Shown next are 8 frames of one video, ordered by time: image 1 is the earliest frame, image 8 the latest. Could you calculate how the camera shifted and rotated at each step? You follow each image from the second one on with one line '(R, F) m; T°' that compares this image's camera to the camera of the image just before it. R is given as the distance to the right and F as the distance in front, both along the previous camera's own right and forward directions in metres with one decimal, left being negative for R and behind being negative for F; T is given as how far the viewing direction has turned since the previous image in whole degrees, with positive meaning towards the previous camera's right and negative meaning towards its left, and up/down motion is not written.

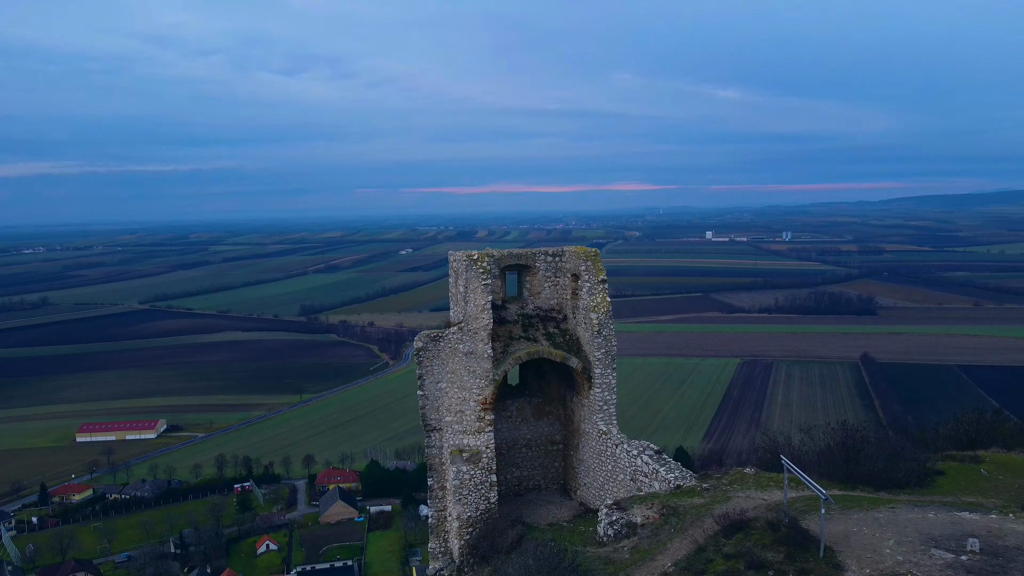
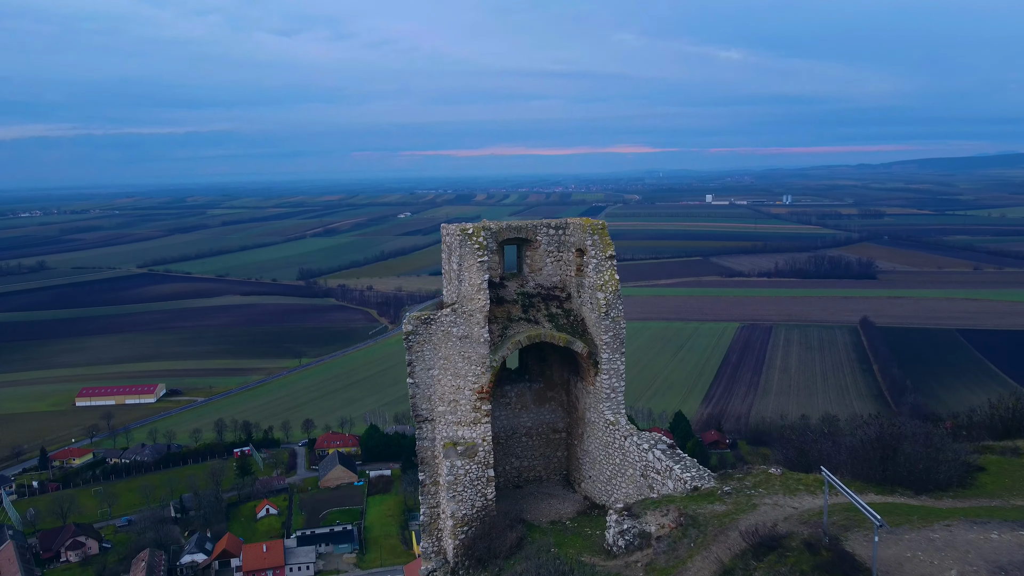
(0.0, +0.8) m; 0°
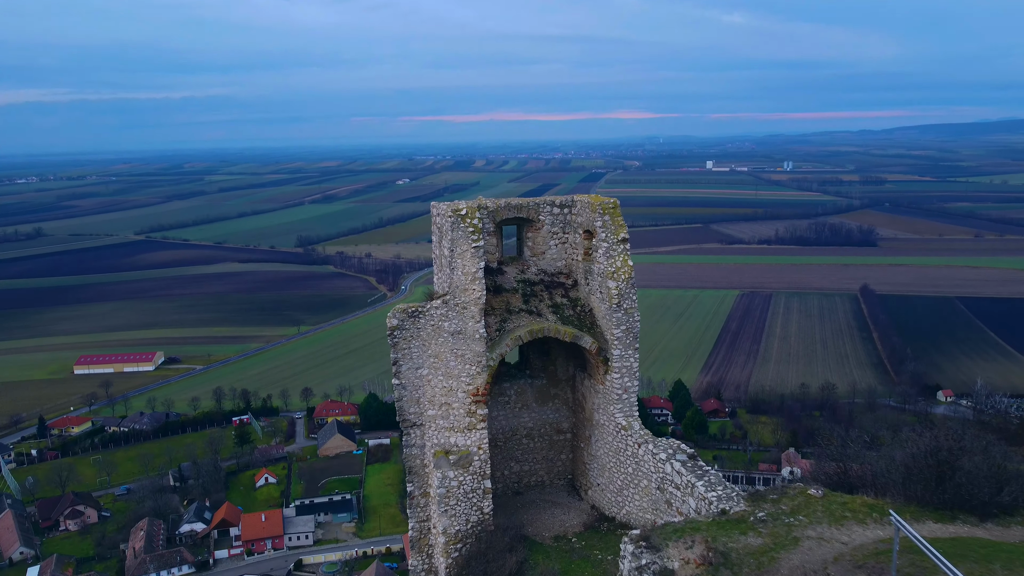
(0.0, +0.9) m; 0°
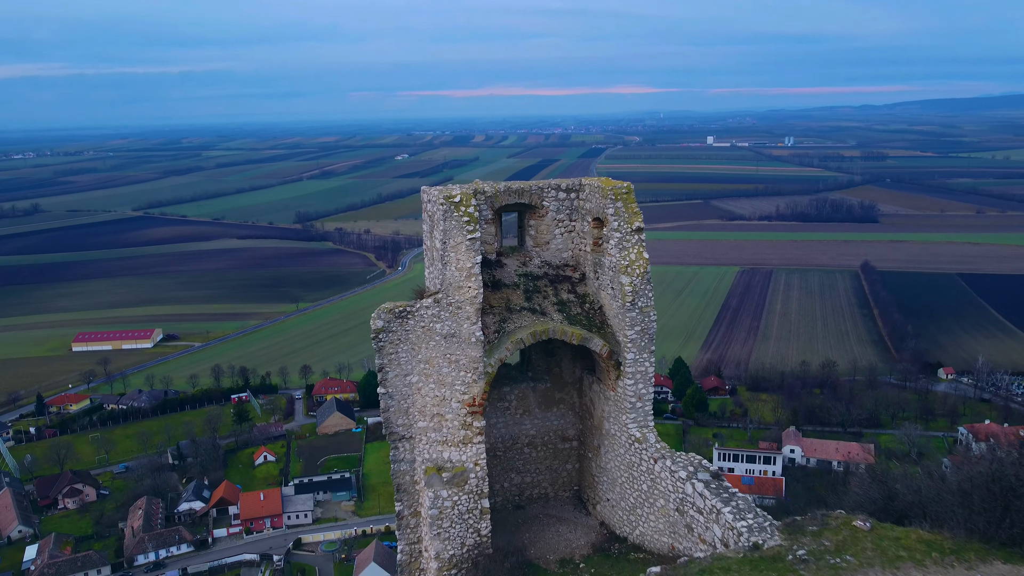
(0.0, +0.8) m; 0°
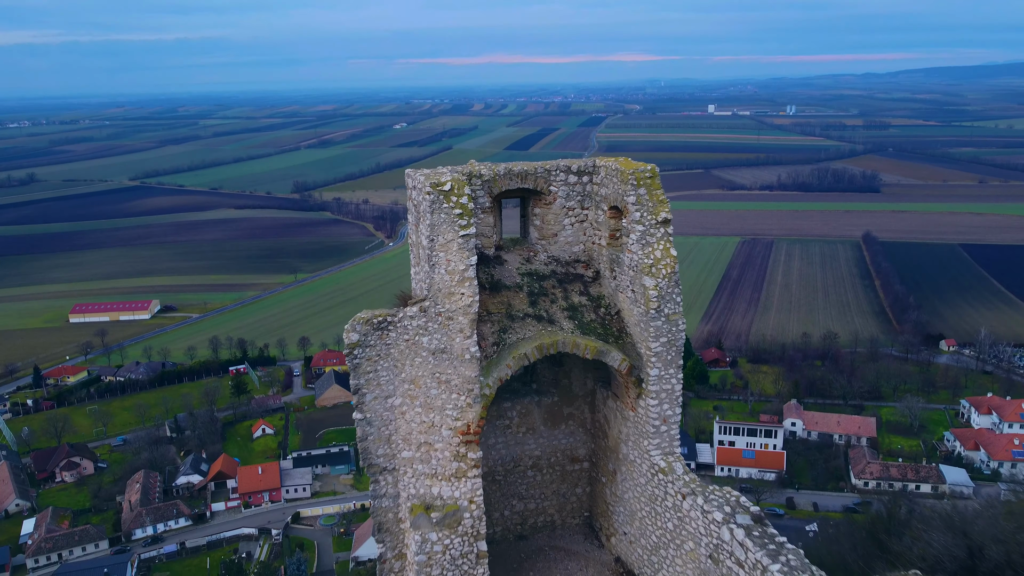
(0.0, +1.0) m; 0°
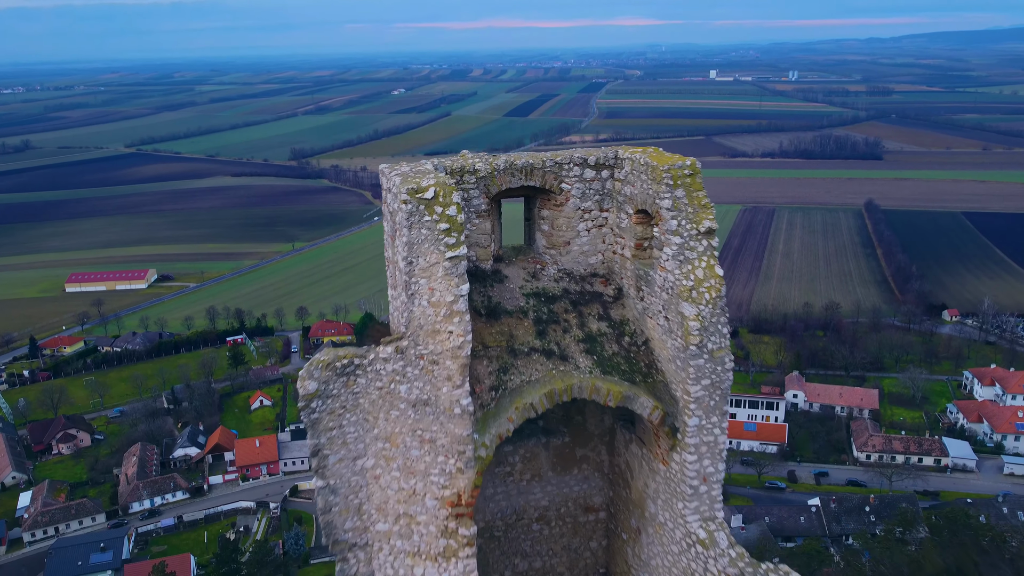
(0.0, +1.1) m; 0°
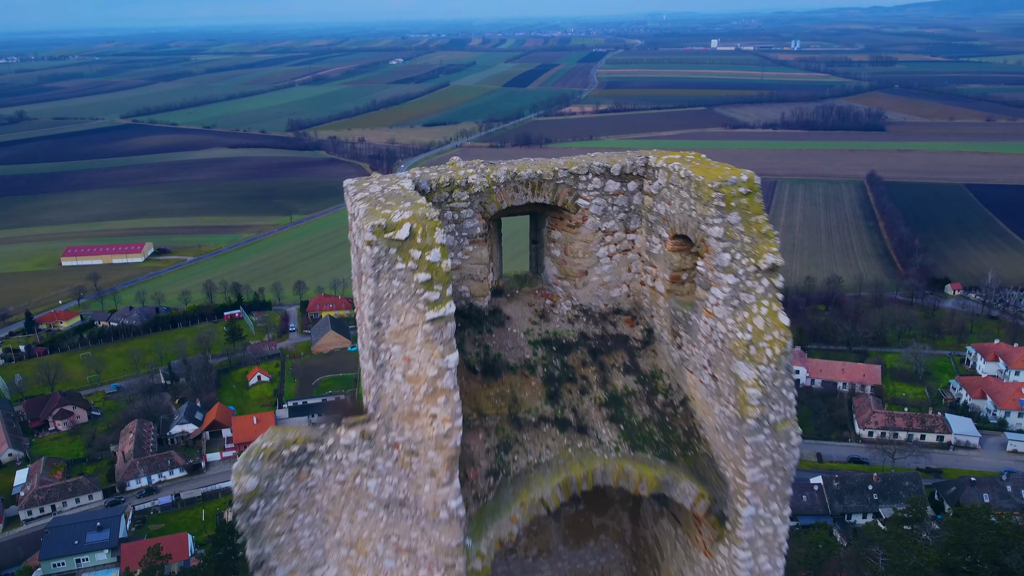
(0.0, +0.9) m; 0°
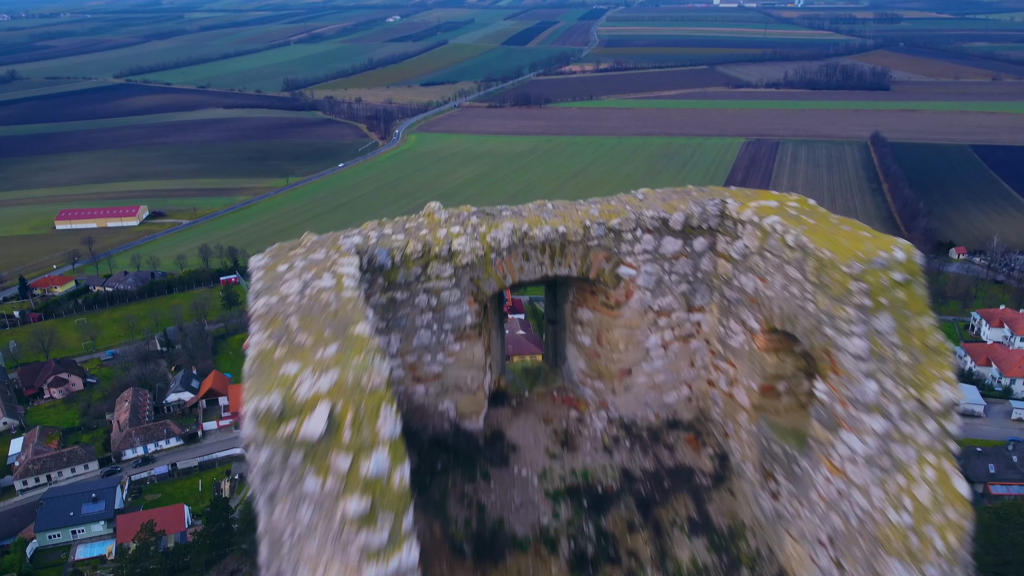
(0.0, +1.2) m; 0°
